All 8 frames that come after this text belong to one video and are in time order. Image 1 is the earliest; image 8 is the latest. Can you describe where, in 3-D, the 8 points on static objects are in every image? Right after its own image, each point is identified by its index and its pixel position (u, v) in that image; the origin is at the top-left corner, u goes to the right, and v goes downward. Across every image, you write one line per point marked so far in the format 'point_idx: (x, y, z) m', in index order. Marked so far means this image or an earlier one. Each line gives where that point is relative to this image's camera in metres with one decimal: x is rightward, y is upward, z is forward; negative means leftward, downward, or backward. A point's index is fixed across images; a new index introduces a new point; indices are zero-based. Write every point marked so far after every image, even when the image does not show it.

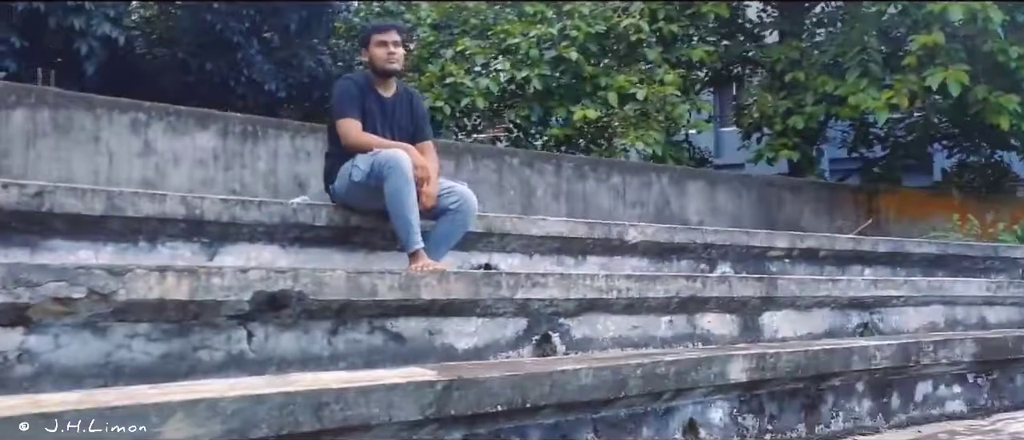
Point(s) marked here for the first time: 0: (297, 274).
0: (-0.7, -0.2, +2.8) m
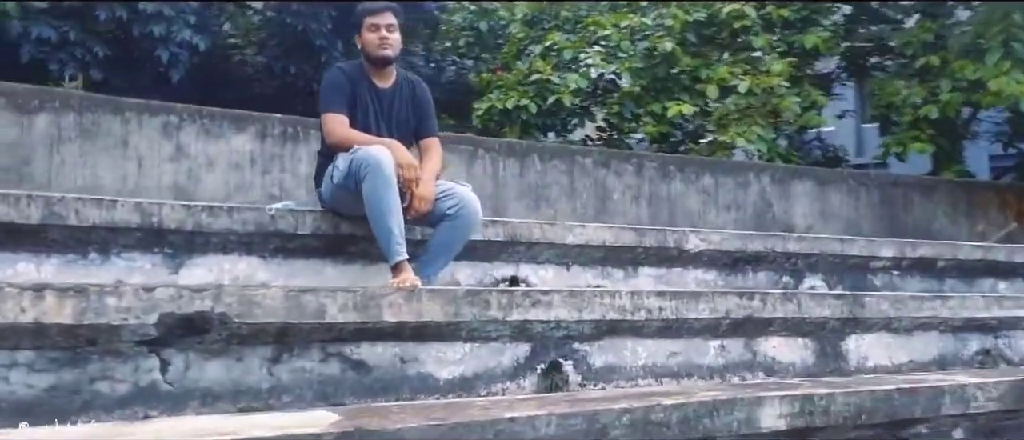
0: (-0.8, -0.2, +2.4) m
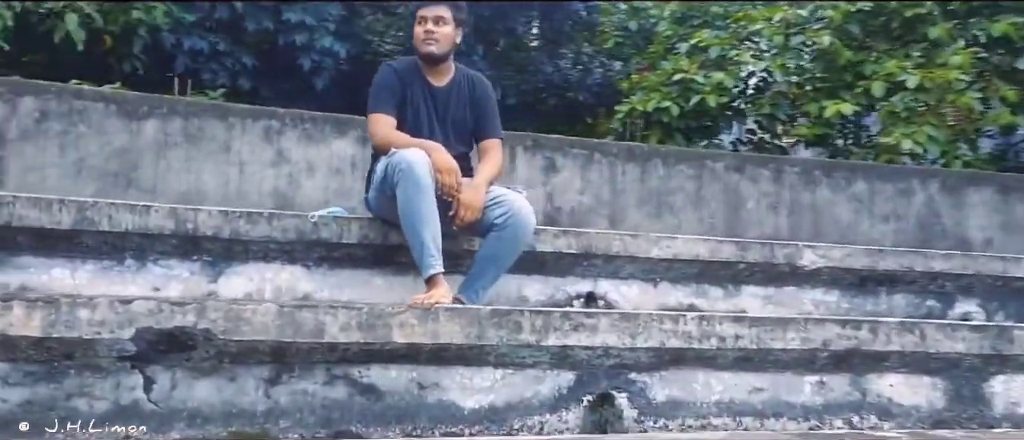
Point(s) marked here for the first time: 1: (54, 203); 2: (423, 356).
0: (-0.8, -0.2, +2.2) m
1: (-1.4, +0.1, +2.7) m
2: (-0.2, -0.4, +2.5) m
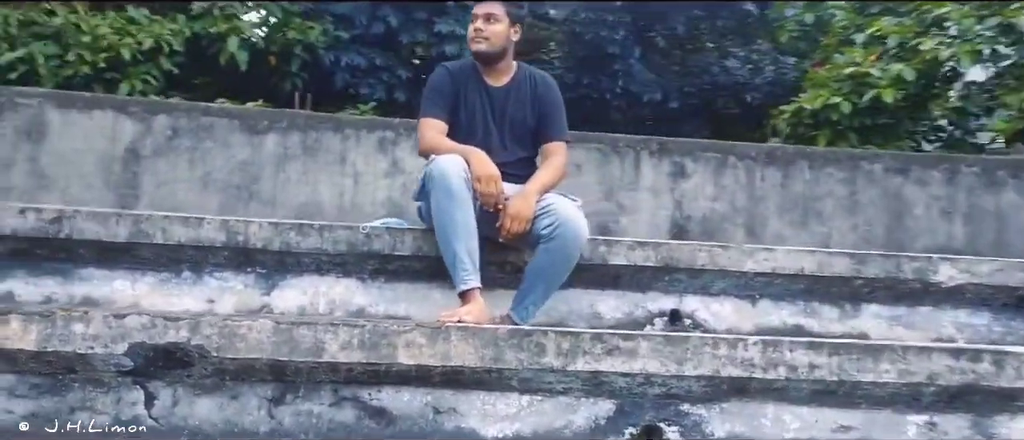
0: (-0.8, -0.2, +2.1) m
1: (-1.2, 0.0, +2.8) m
2: (-0.2, -0.4, +2.3) m
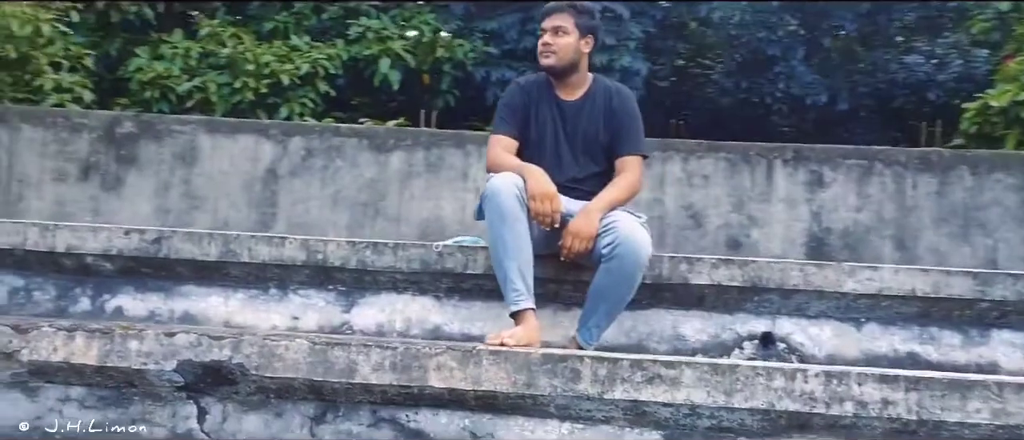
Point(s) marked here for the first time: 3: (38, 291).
0: (-0.7, -0.3, +2.2) m
1: (-1.0, -0.1, +3.0) m
2: (-0.1, -0.5, +2.2) m
3: (-1.6, -0.2, +3.1) m
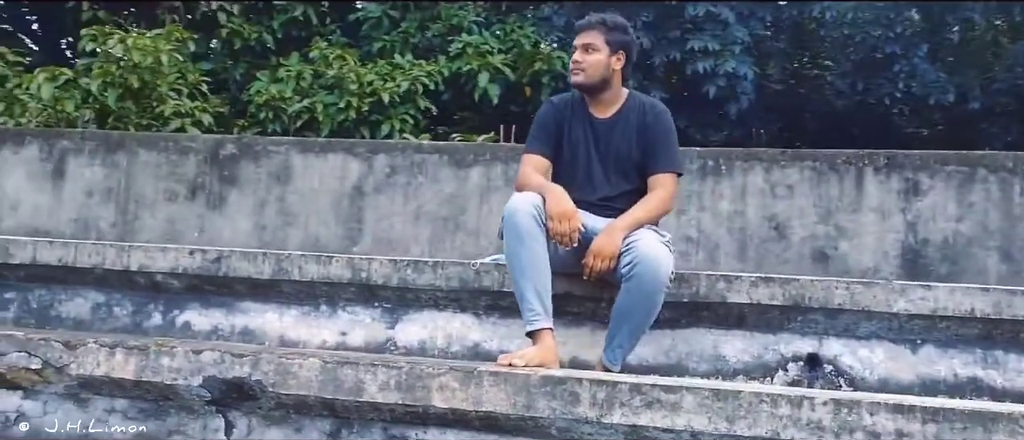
0: (-0.7, -0.4, +2.3) m
1: (-0.9, -0.1, +3.1) m
2: (-0.1, -0.5, +2.2) m
3: (-1.5, -0.3, +3.3) m
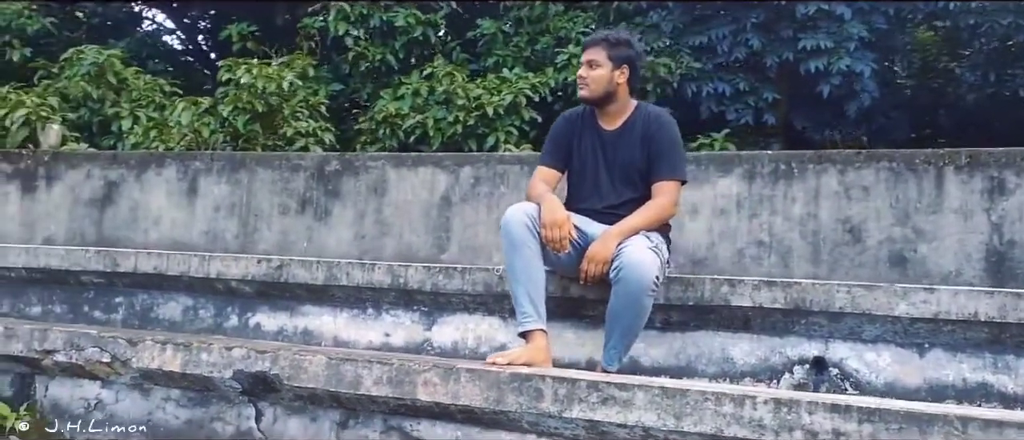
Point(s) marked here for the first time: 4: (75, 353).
0: (-0.7, -0.4, +2.6) m
1: (-0.8, -0.2, +3.5) m
2: (-0.1, -0.5, +2.4) m
3: (-1.3, -0.4, +3.8) m
4: (-1.4, -0.4, +2.9) m
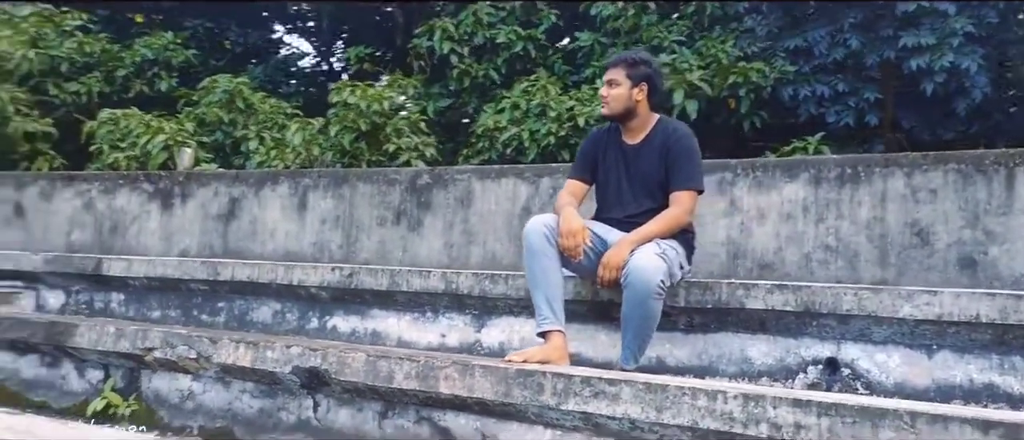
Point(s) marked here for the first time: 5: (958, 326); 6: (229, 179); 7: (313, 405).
0: (-0.6, -0.4, +3.0) m
1: (-0.6, -0.2, +3.8) m
2: (-0.1, -0.6, +2.7) m
3: (-1.0, -0.4, +4.2) m
4: (-1.3, -0.5, +3.4) m
5: (+1.3, -0.3, +2.6) m
6: (-1.6, +0.2, +4.8) m
7: (-0.7, -0.6, +3.1) m
